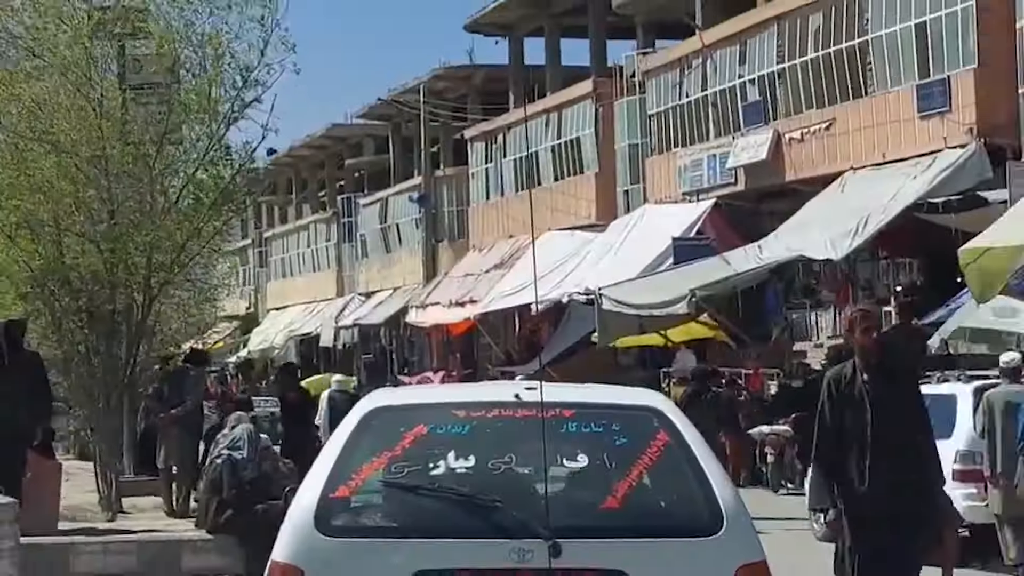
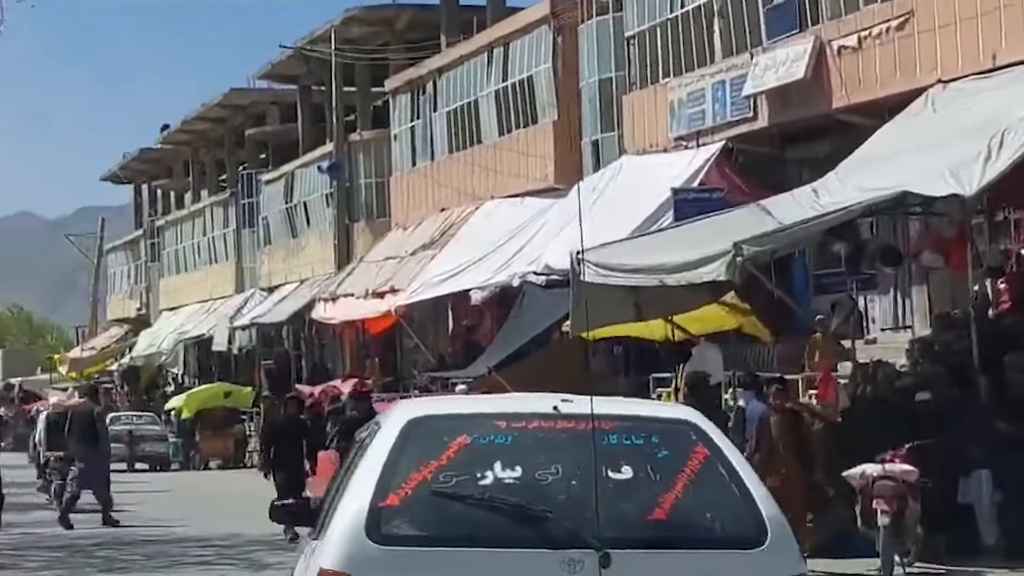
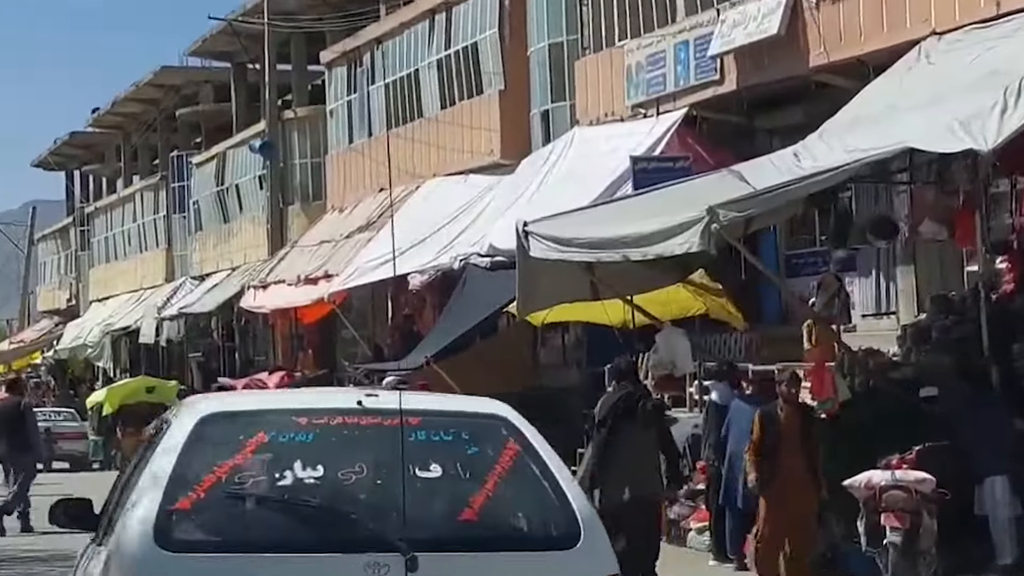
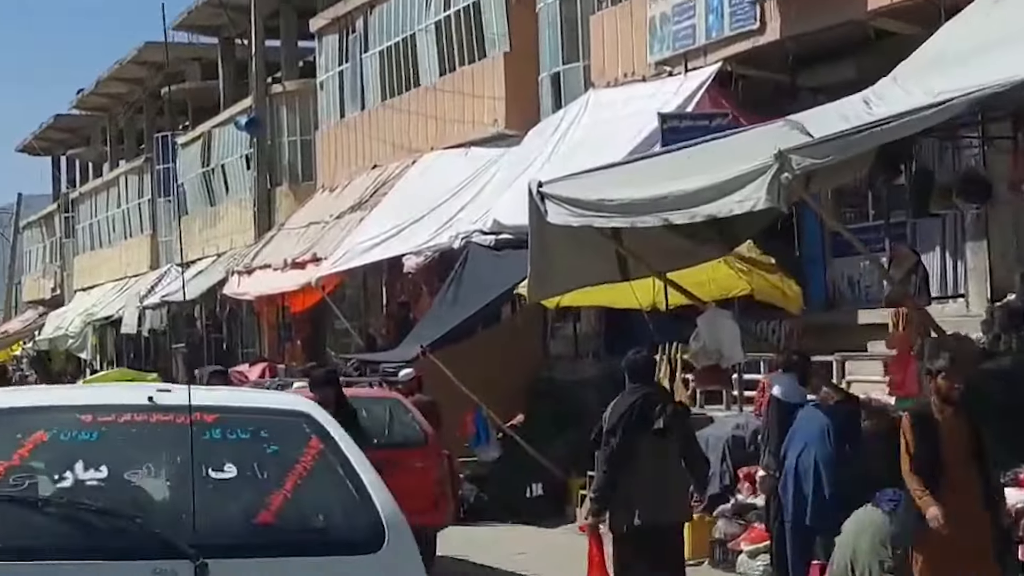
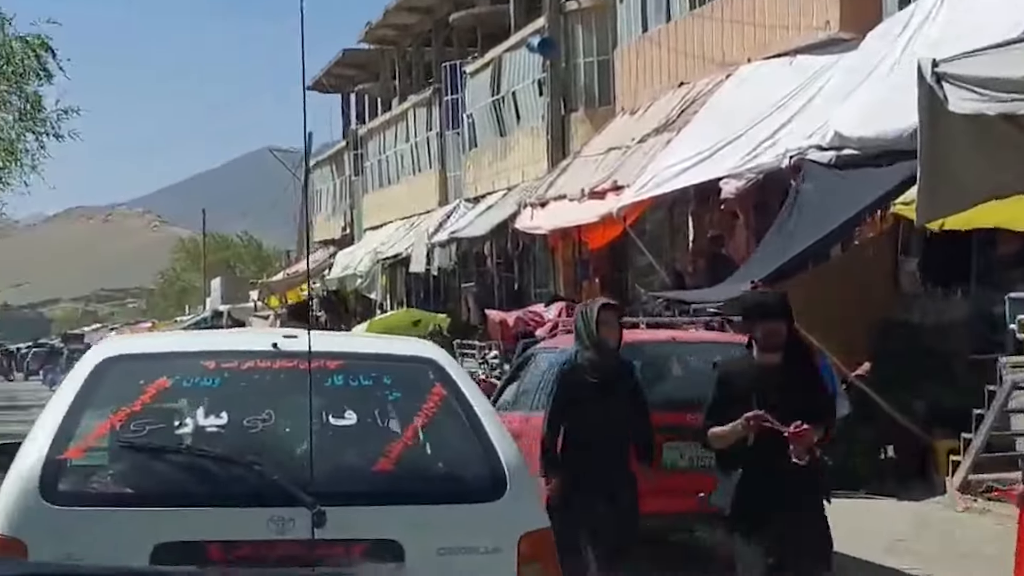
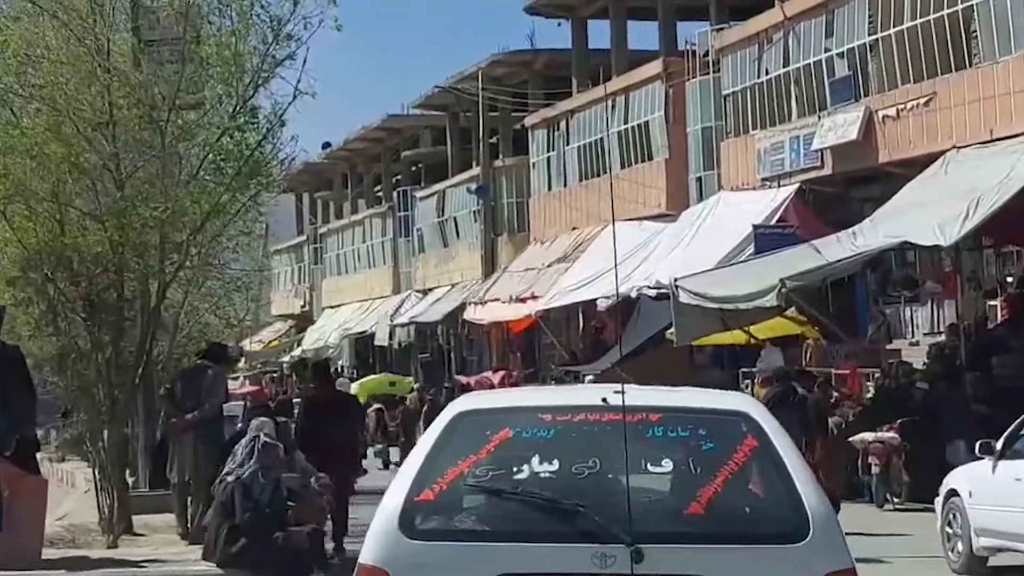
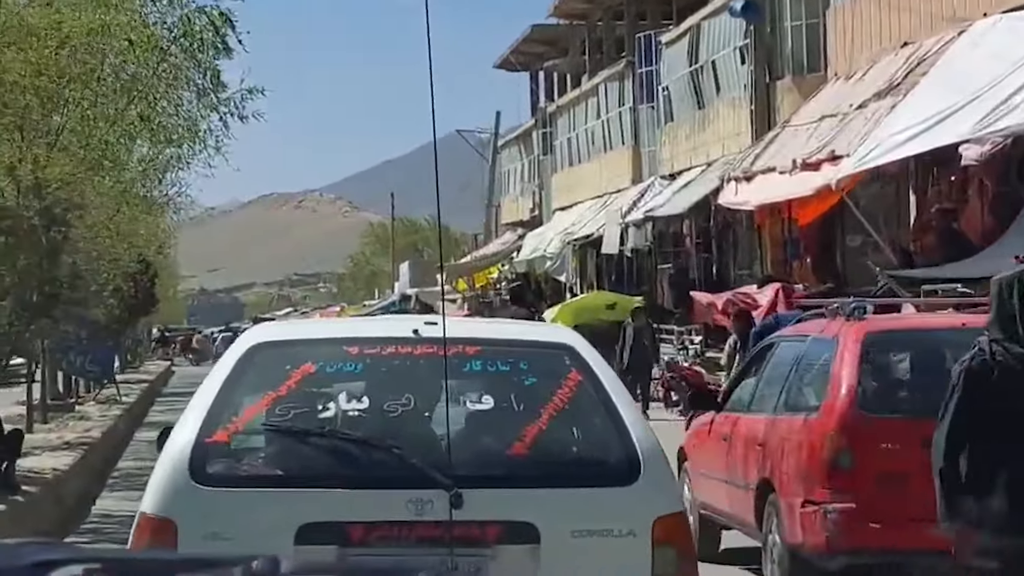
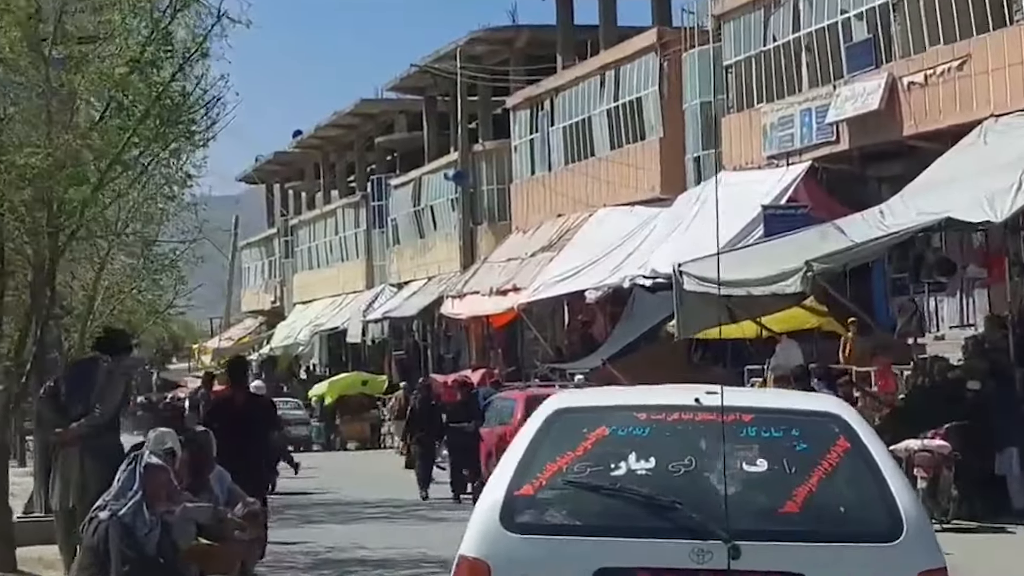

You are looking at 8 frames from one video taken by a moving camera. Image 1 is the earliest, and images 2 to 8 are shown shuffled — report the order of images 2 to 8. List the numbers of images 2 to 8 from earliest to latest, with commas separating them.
6, 8, 2, 3, 4, 5, 7
